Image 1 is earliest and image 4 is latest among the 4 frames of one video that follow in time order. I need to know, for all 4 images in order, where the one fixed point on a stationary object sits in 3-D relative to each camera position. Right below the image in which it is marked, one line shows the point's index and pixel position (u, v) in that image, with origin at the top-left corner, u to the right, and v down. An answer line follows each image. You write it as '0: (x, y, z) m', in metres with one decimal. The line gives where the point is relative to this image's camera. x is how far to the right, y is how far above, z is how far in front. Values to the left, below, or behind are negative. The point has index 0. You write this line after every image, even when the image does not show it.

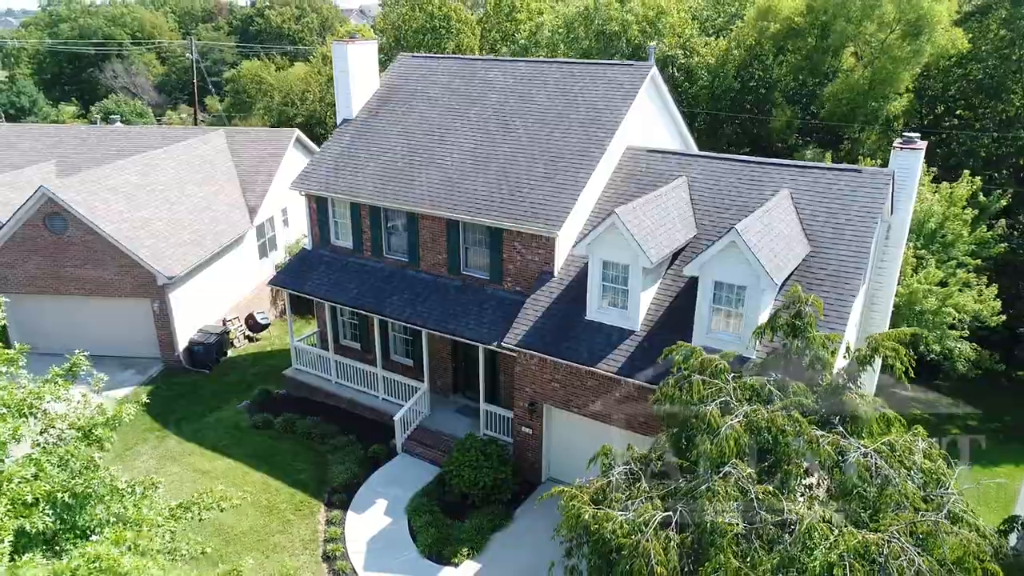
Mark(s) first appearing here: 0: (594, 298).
0: (+1.8, -0.2, +15.0) m
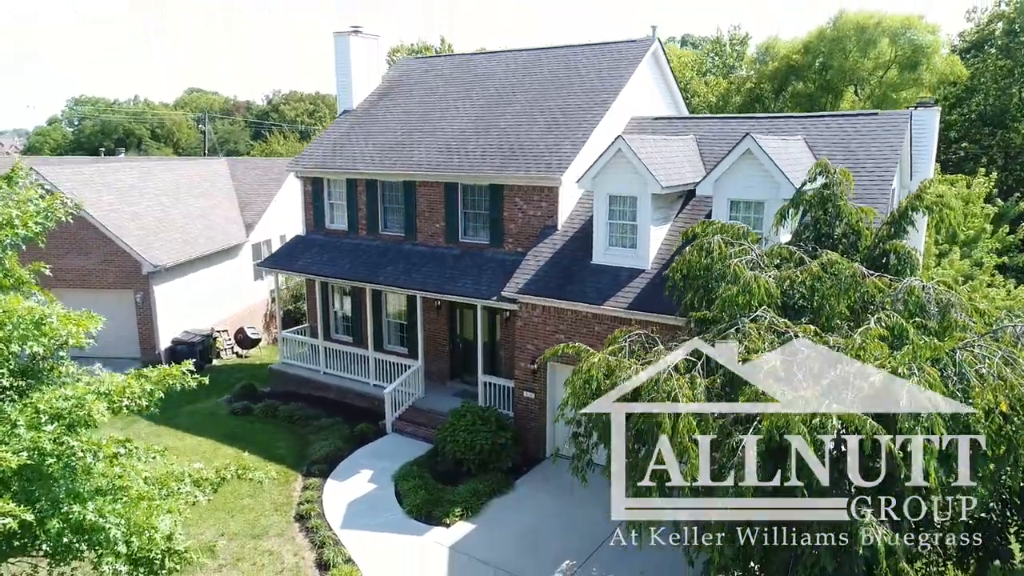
0: (+1.8, +1.0, +14.0) m
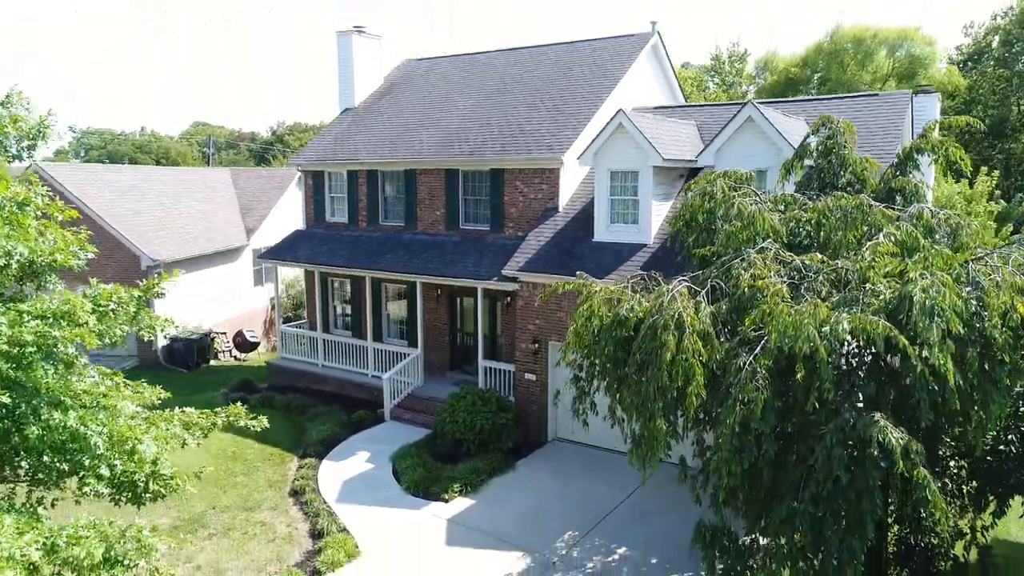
0: (+1.8, +1.4, +13.9) m
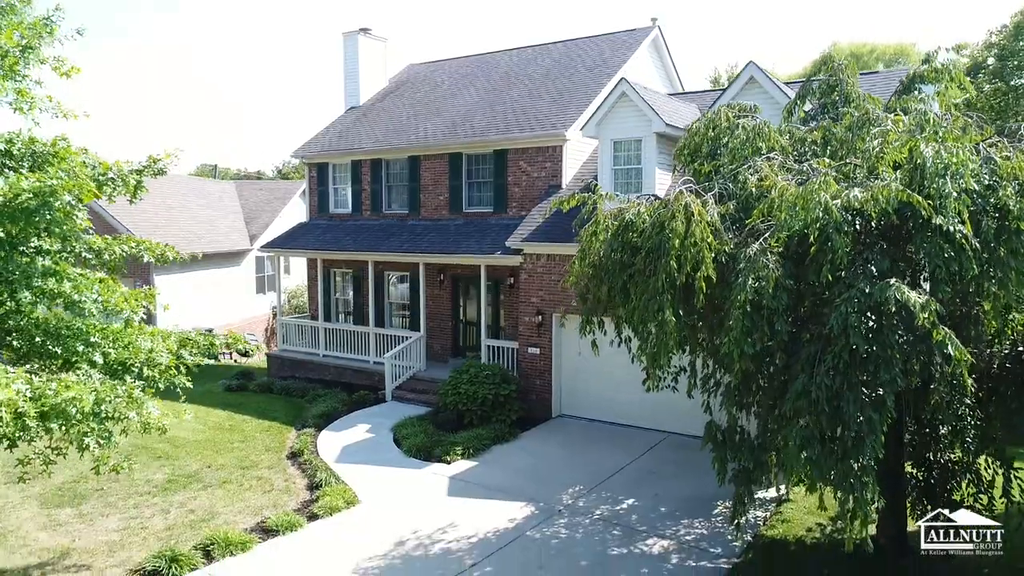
0: (+1.9, +2.0, +13.9) m
